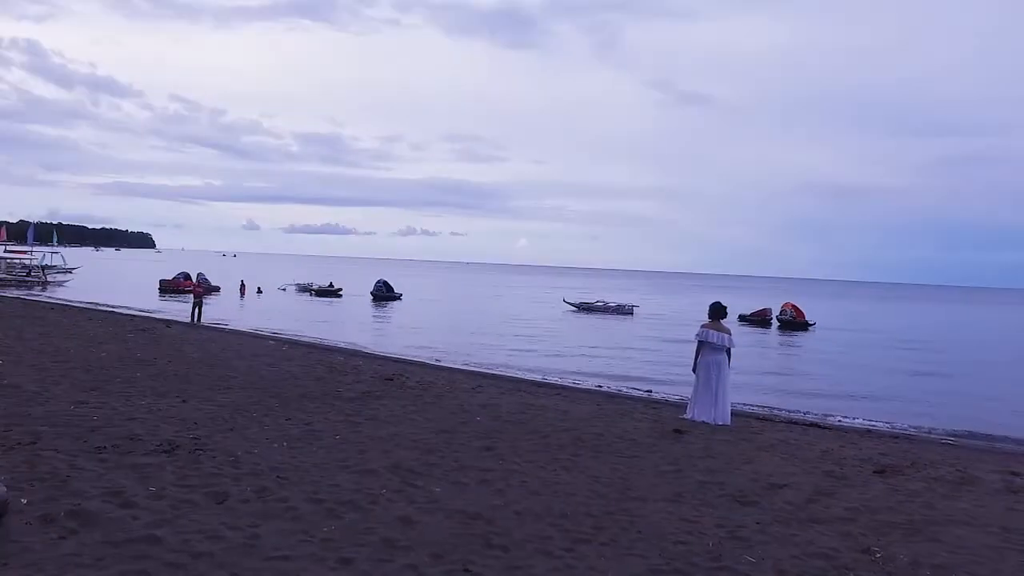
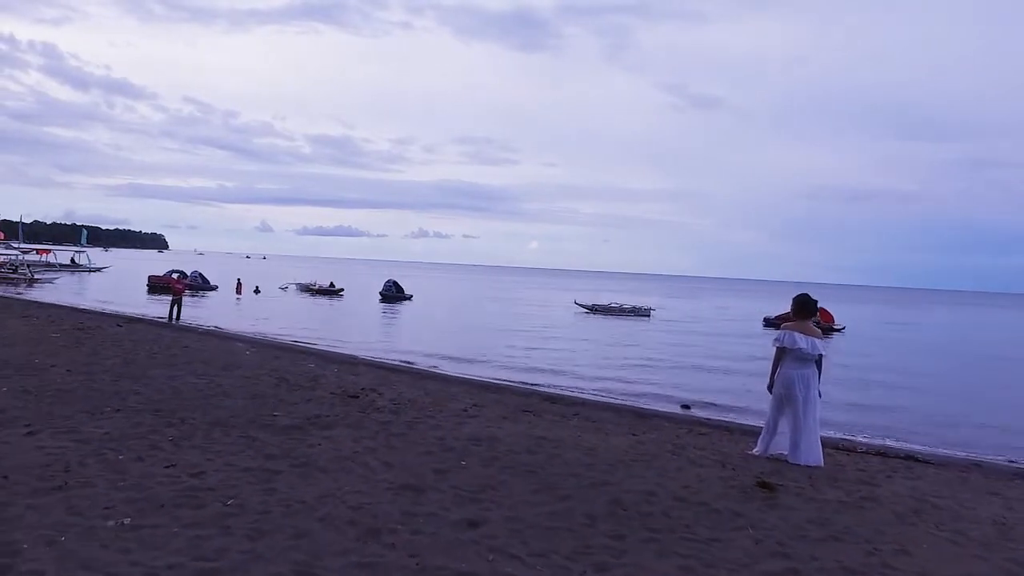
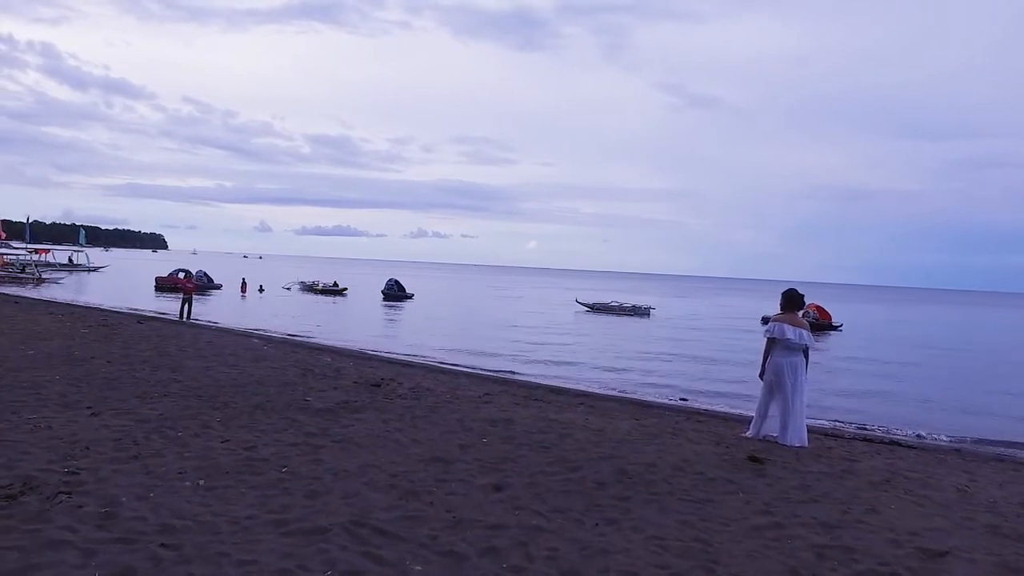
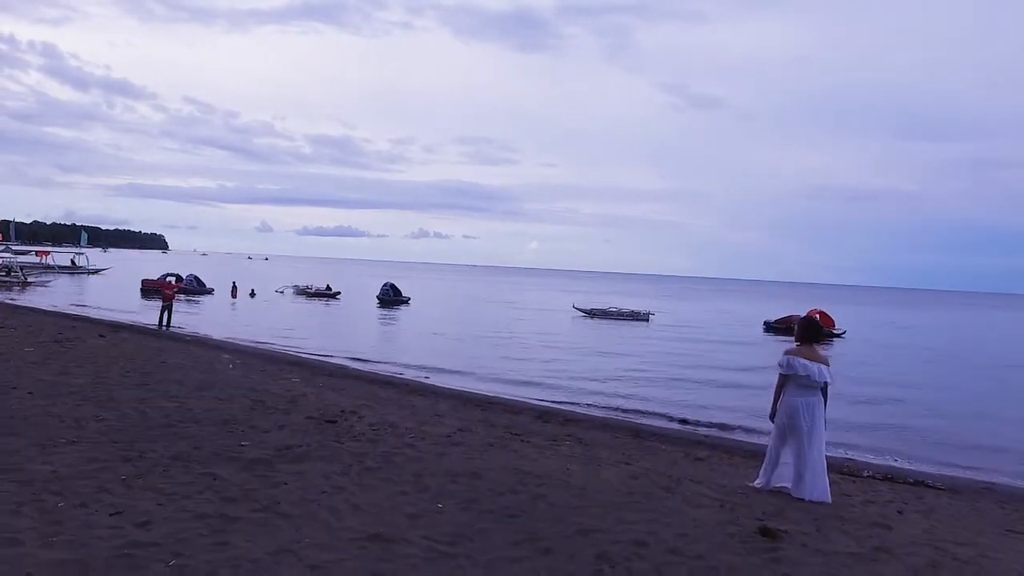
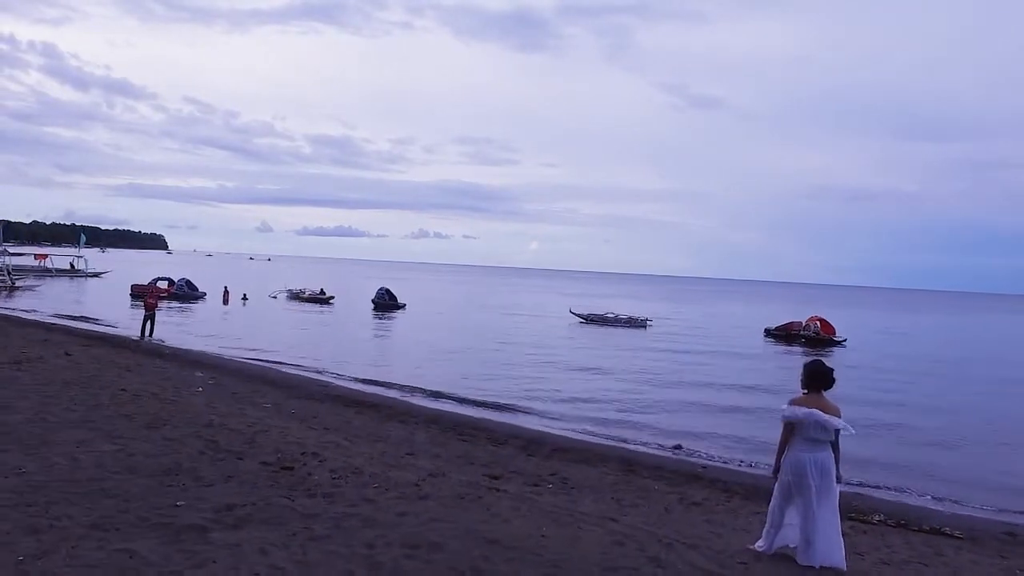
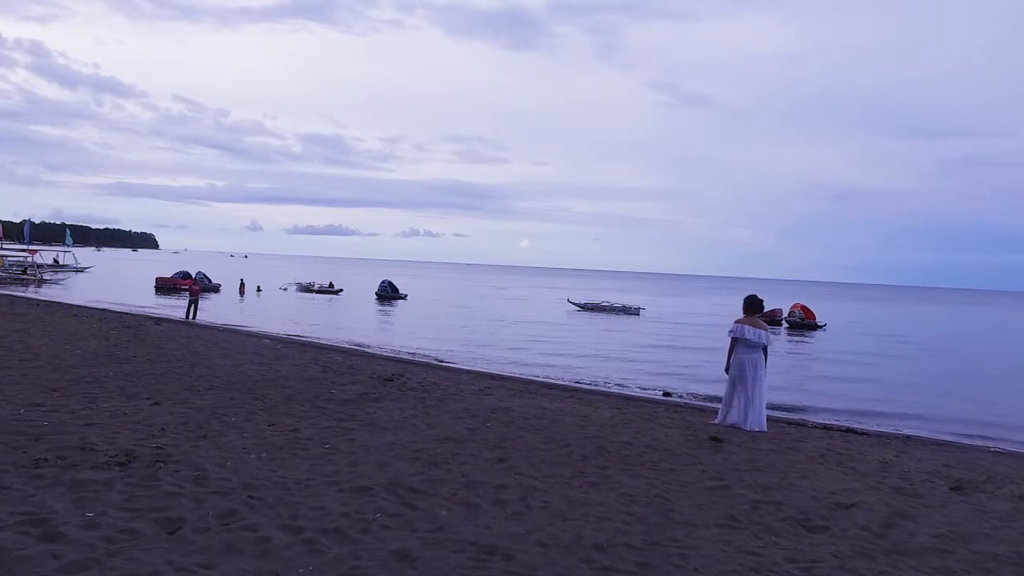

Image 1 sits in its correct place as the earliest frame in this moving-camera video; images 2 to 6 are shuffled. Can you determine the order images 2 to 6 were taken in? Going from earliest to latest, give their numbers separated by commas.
6, 3, 2, 4, 5
